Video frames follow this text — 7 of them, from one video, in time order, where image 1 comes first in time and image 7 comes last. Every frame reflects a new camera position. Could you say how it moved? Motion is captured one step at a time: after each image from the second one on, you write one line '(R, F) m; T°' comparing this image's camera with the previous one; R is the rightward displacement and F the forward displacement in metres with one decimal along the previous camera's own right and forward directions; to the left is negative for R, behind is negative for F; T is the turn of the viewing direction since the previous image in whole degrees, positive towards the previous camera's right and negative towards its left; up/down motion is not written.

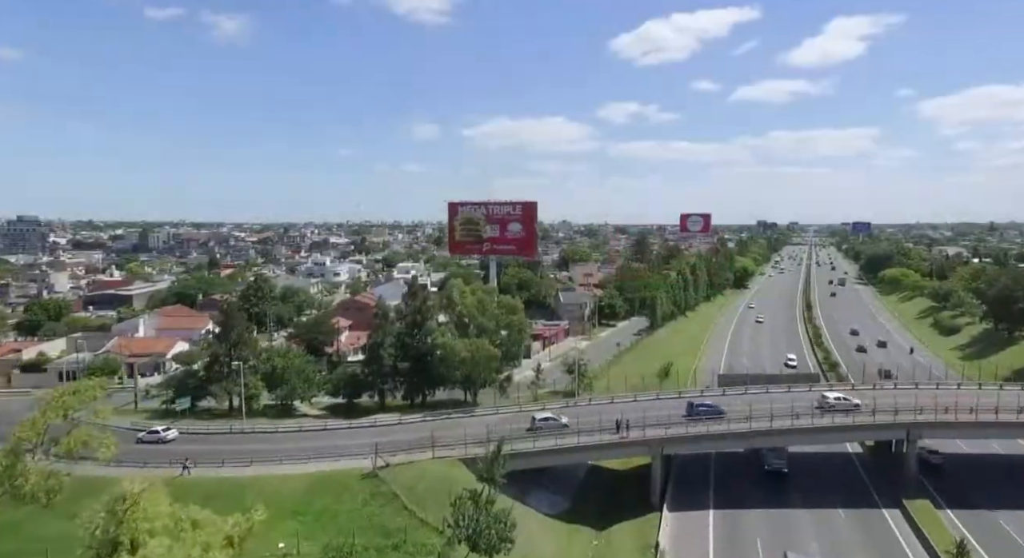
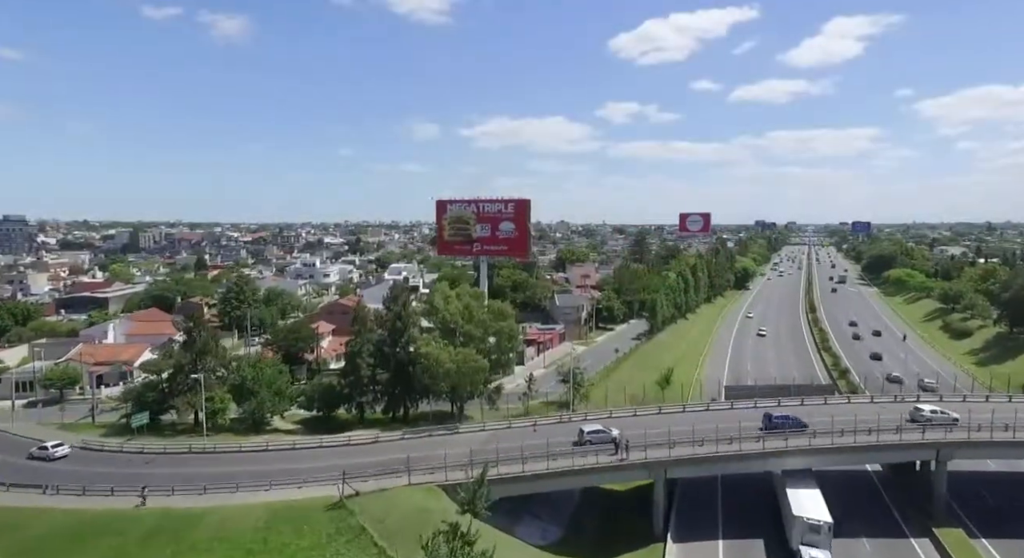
(+0.4, +3.2) m; 0°
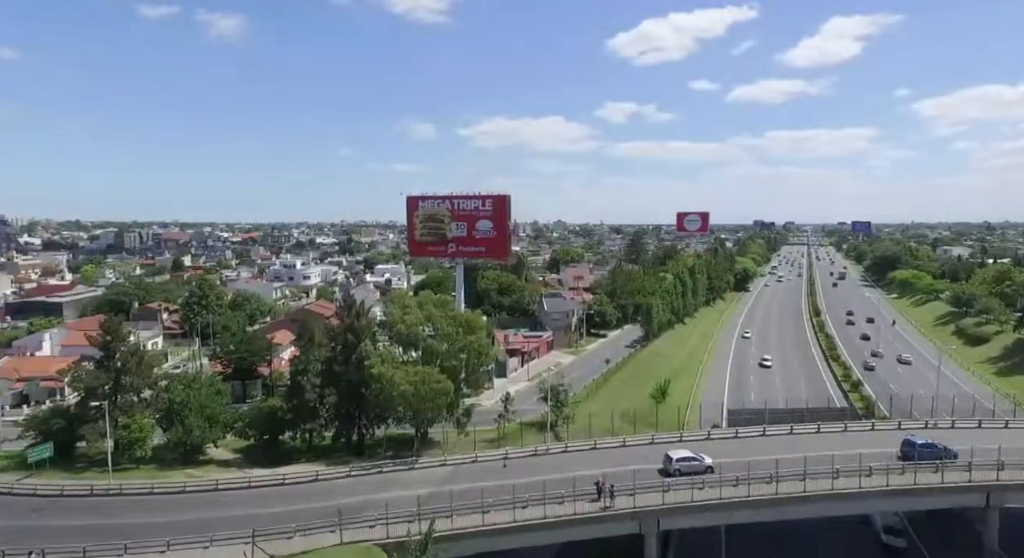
(+1.1, +5.1) m; 0°
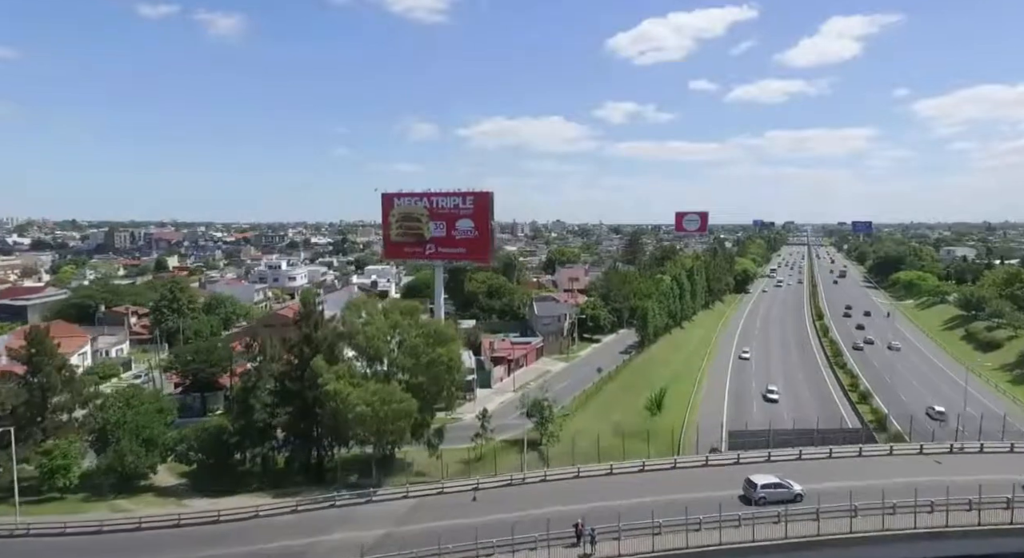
(+0.9, +3.4) m; 0°
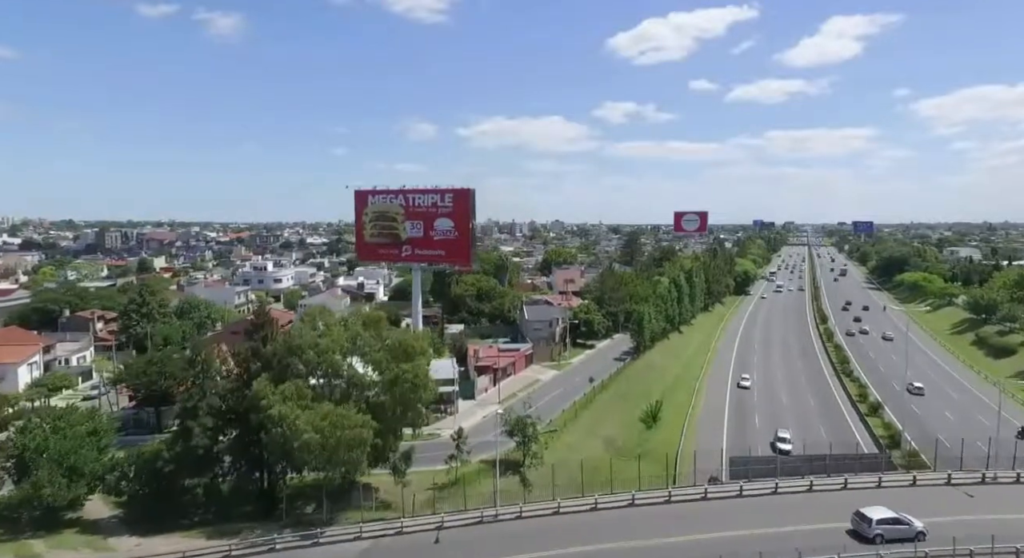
(+0.8, +3.3) m; 0°
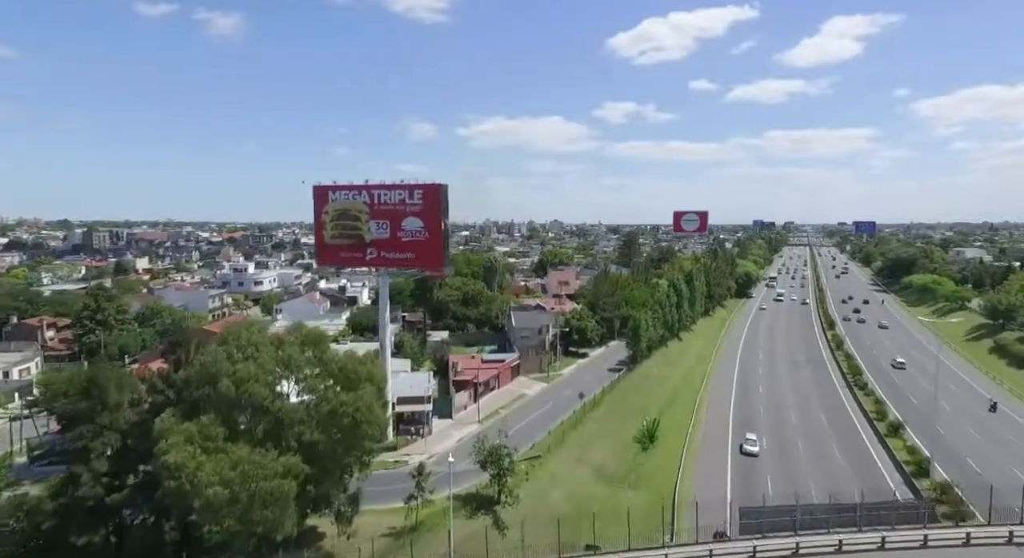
(+0.9, +4.5) m; 0°
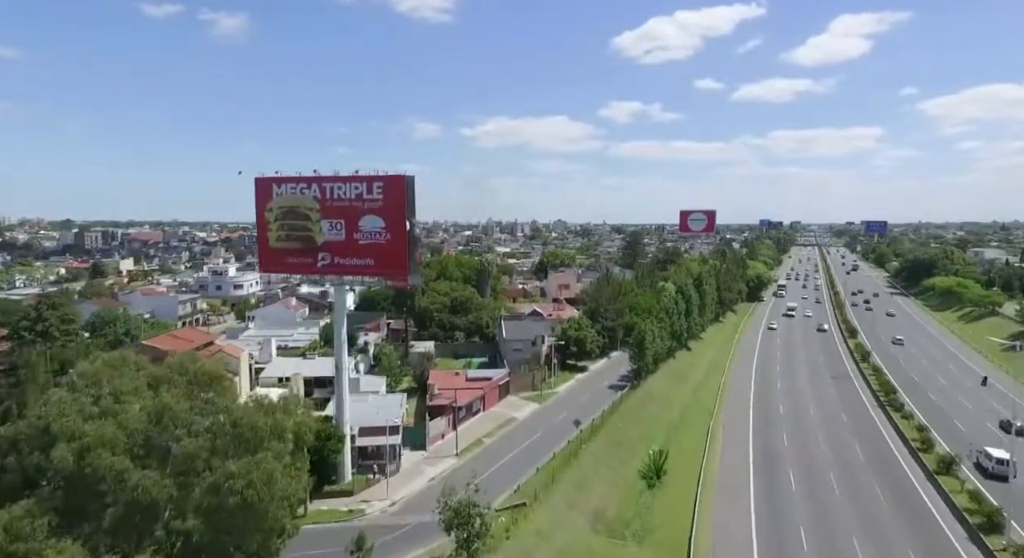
(+0.9, +6.0) m; 0°
